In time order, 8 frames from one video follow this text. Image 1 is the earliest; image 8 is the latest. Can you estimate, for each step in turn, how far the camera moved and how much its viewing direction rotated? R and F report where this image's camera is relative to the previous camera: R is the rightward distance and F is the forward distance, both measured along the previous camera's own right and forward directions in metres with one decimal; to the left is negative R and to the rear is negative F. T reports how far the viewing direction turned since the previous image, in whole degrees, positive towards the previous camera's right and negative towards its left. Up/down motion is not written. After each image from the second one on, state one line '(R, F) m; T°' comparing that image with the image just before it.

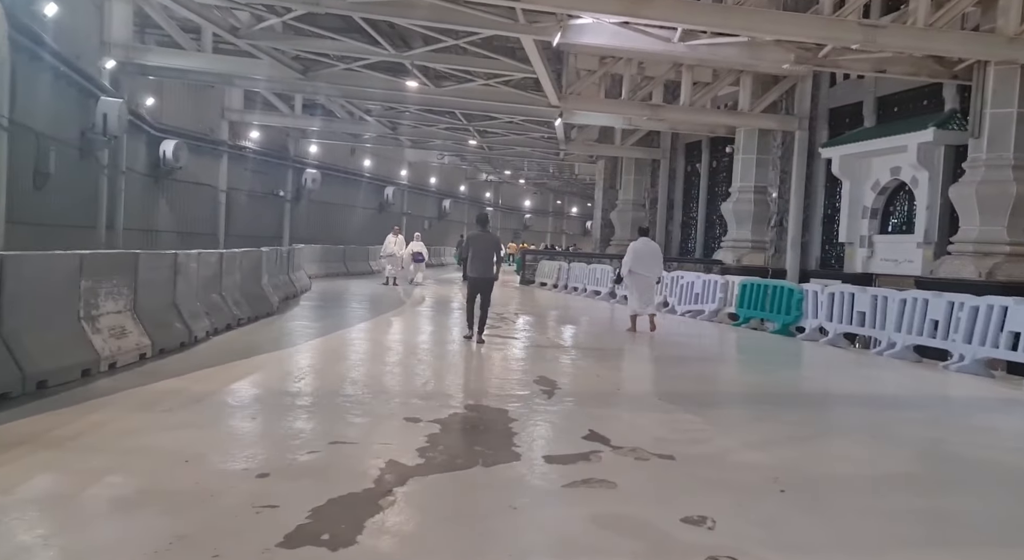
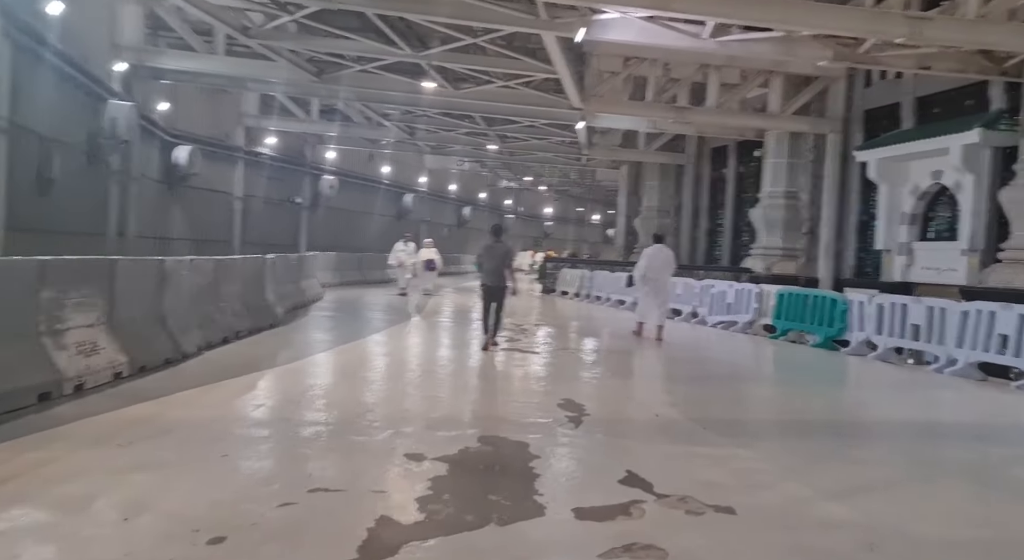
(0.0, +0.6) m; -2°
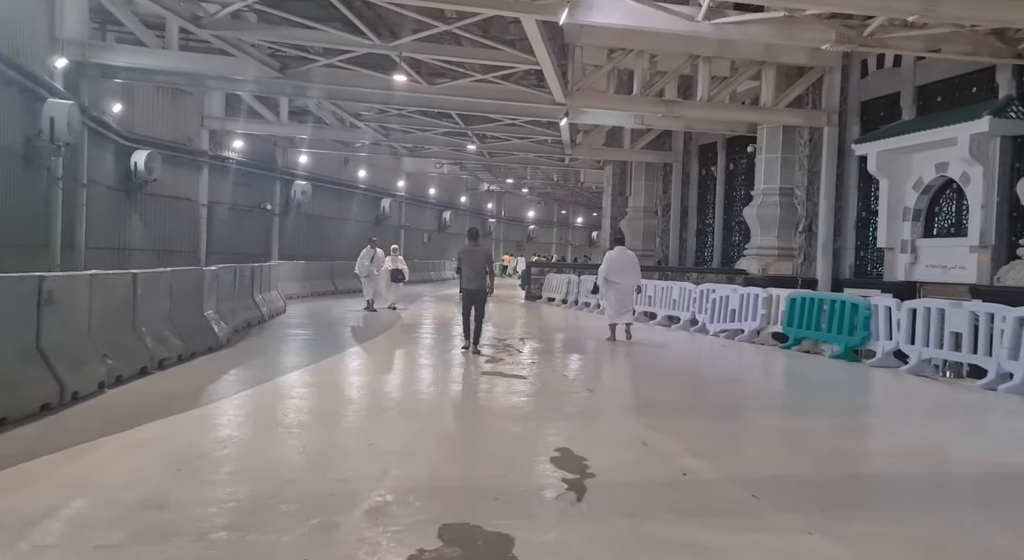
(0.0, +1.0) m; +1°
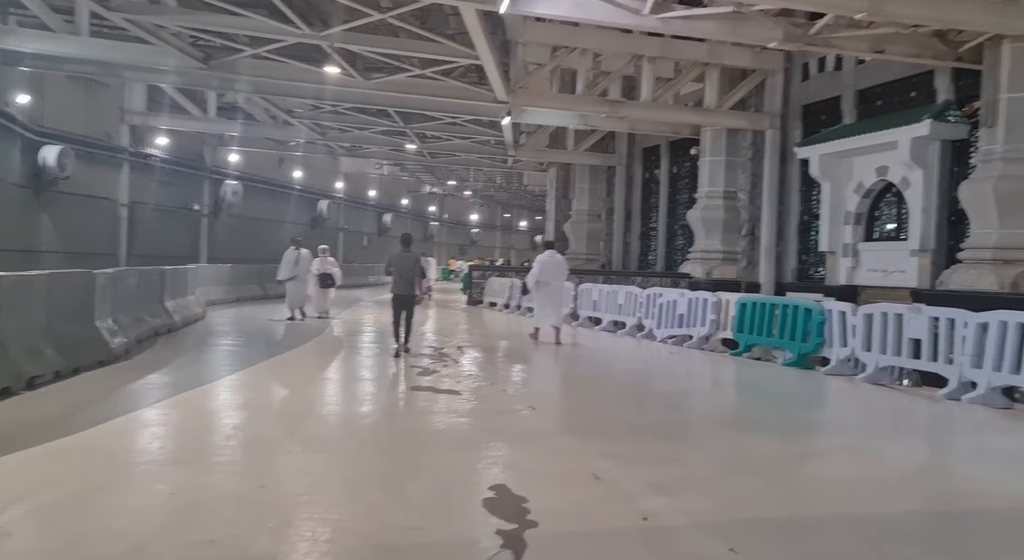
(+0.1, +0.6) m; +4°
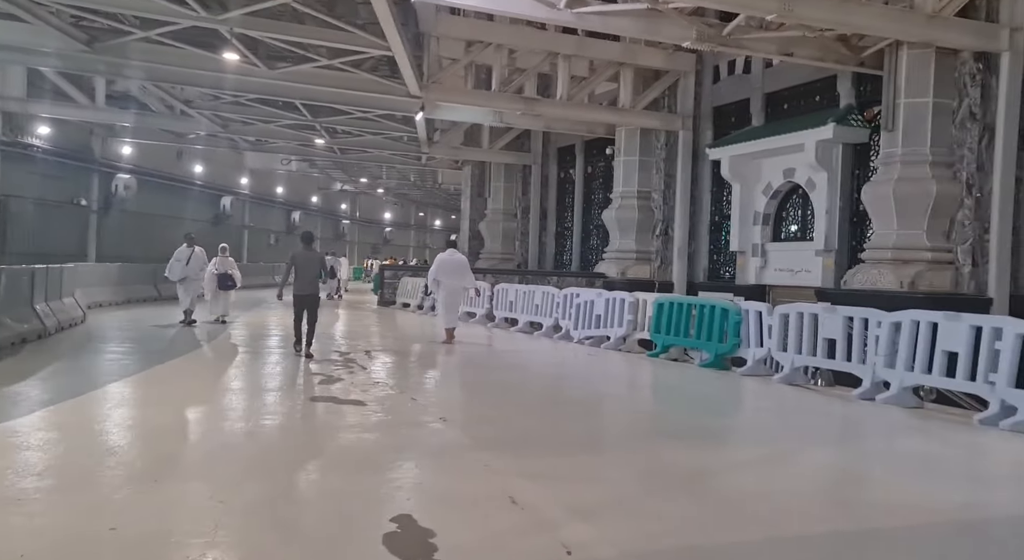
(0.0, +0.3) m; +6°
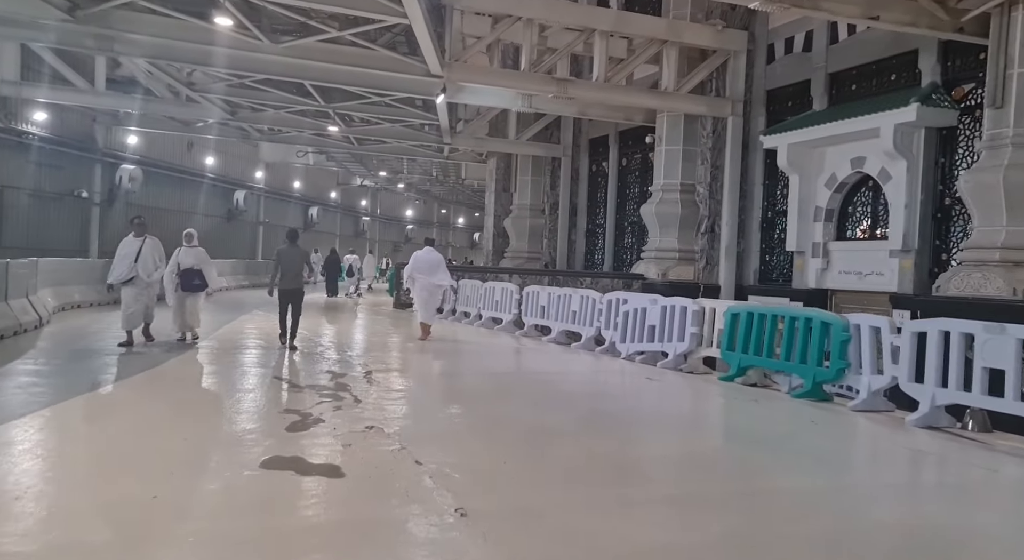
(-0.1, +1.6) m; -2°
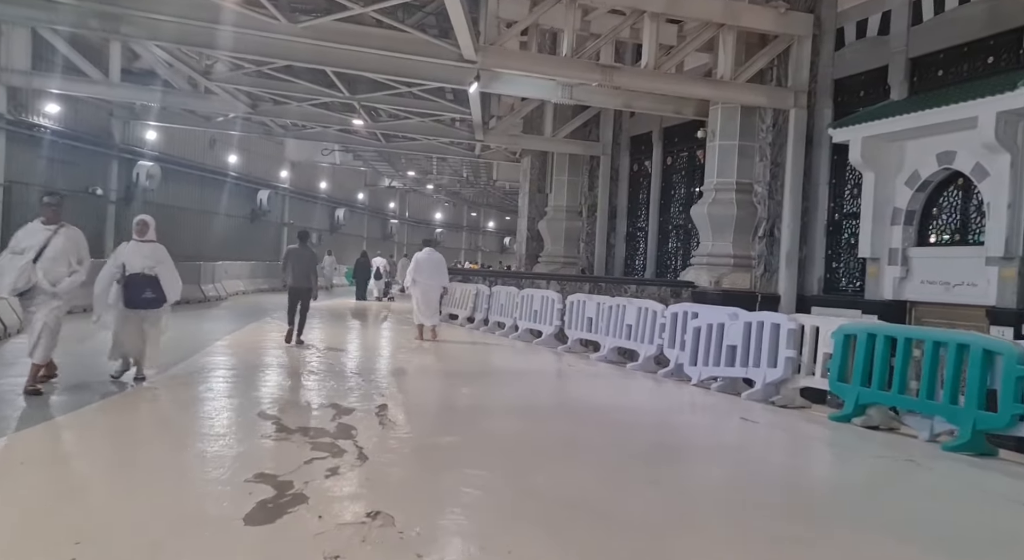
(-0.2, +1.3) m; -2°
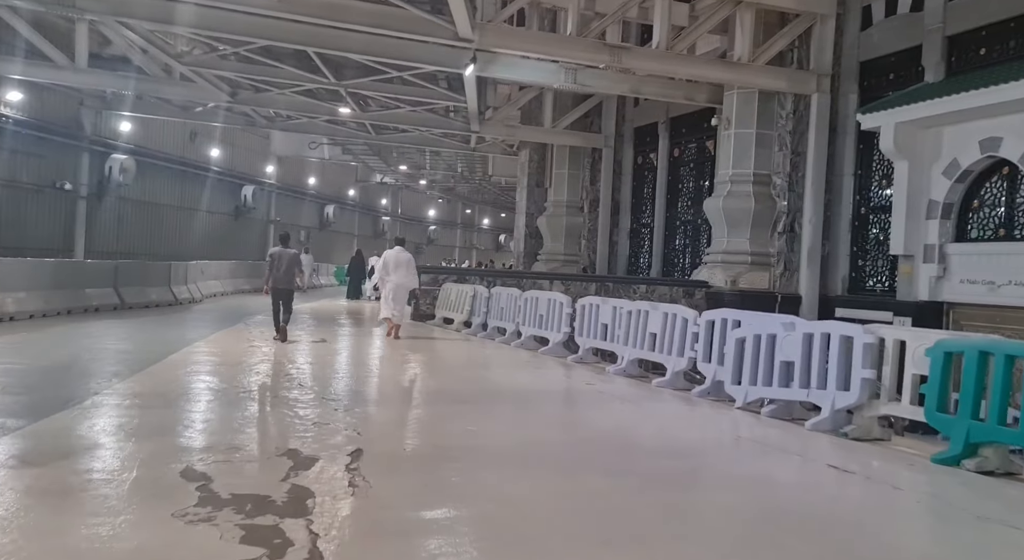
(-0.1, +1.1) m; 0°
